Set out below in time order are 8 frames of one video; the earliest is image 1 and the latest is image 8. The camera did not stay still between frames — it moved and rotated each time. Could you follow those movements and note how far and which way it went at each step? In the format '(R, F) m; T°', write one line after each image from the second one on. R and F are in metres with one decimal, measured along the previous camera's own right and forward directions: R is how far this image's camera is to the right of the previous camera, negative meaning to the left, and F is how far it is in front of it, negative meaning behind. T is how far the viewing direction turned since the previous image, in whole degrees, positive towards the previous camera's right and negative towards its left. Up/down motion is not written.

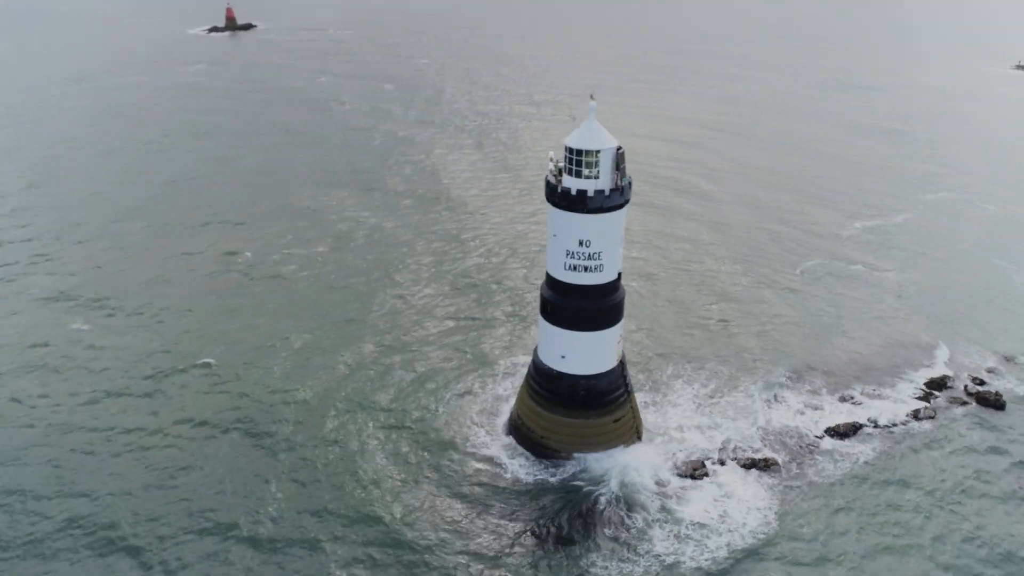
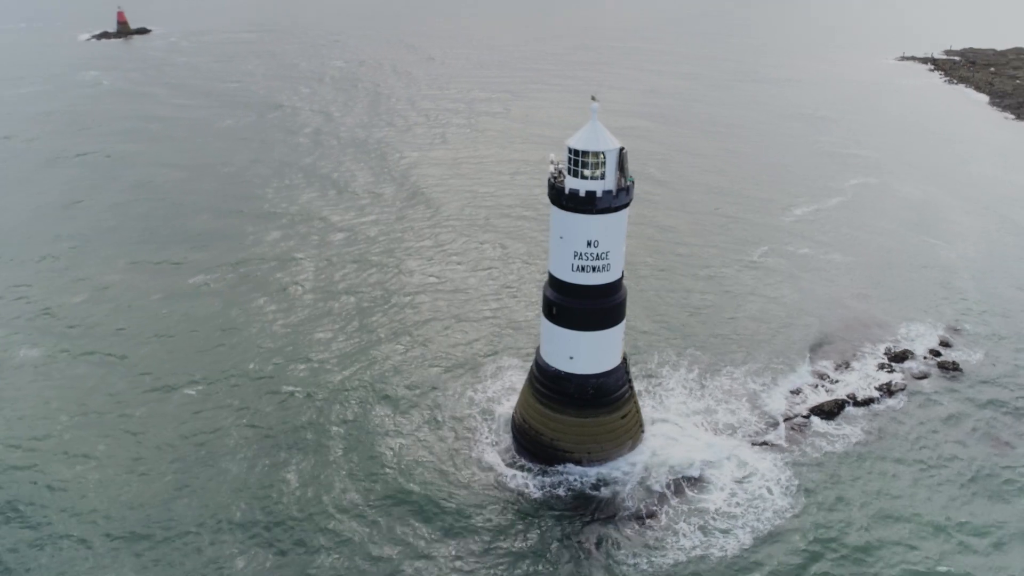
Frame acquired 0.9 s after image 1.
(-2.9, +0.3) m; +7°
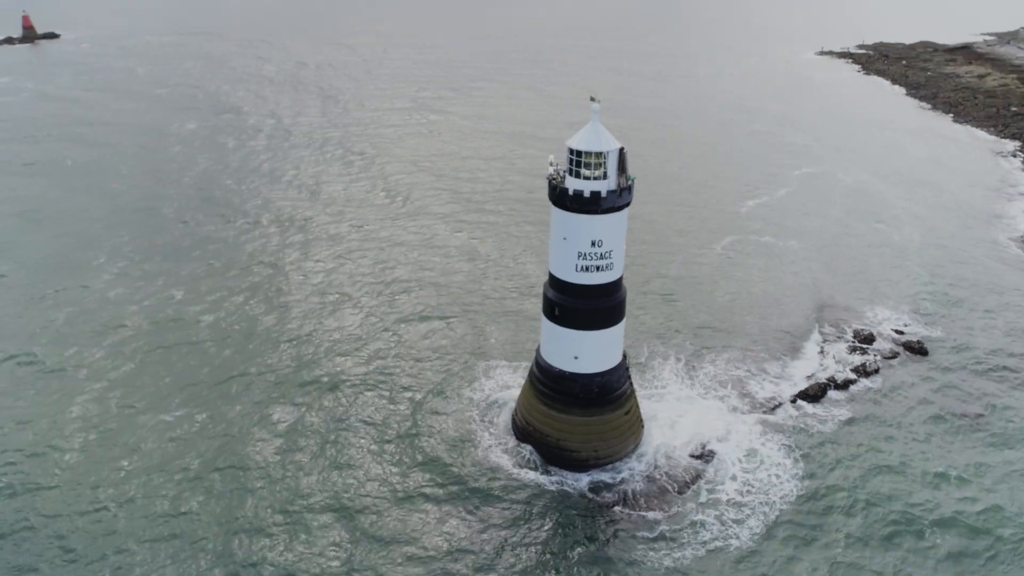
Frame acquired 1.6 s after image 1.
(-2.2, +0.2) m; +5°
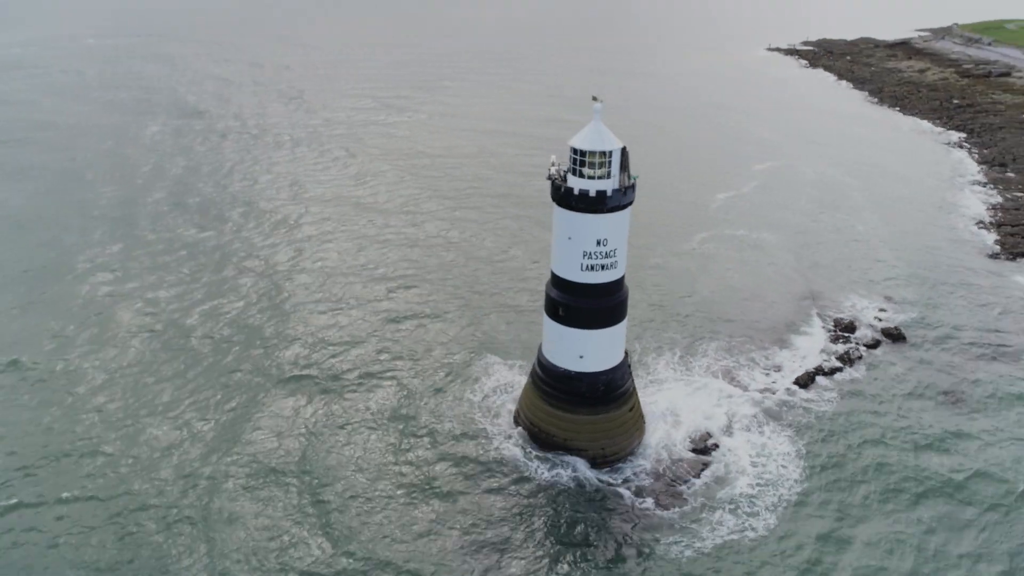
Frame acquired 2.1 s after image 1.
(-1.6, +0.2) m; +4°
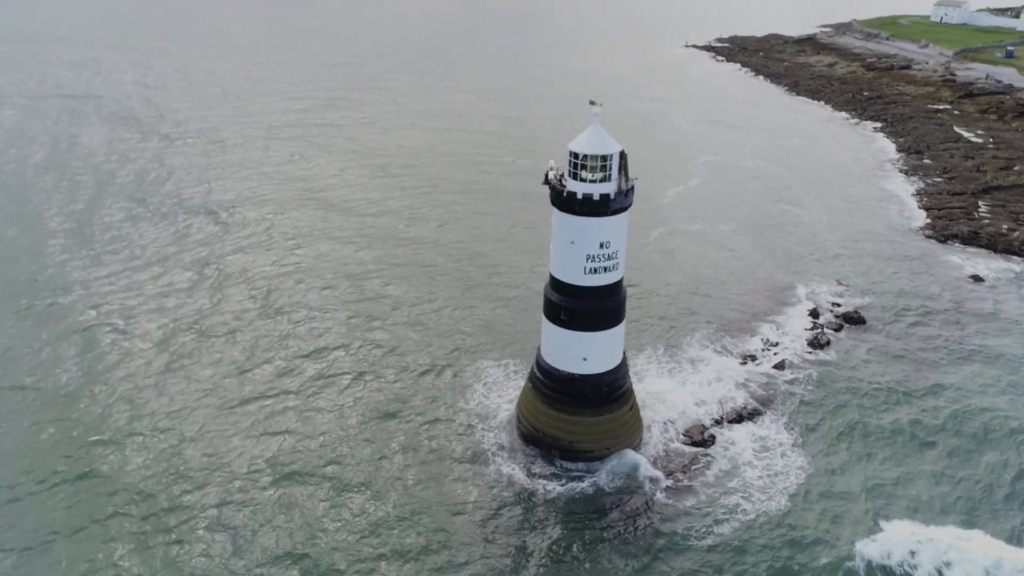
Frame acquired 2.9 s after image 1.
(-2.5, +0.3) m; +6°
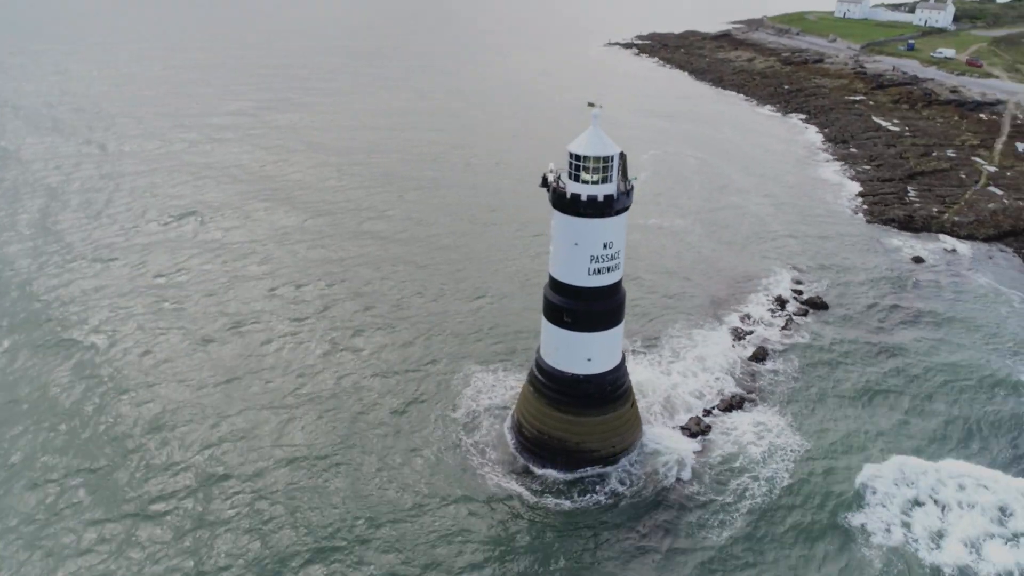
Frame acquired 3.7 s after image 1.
(-2.5, +0.3) m; +6°
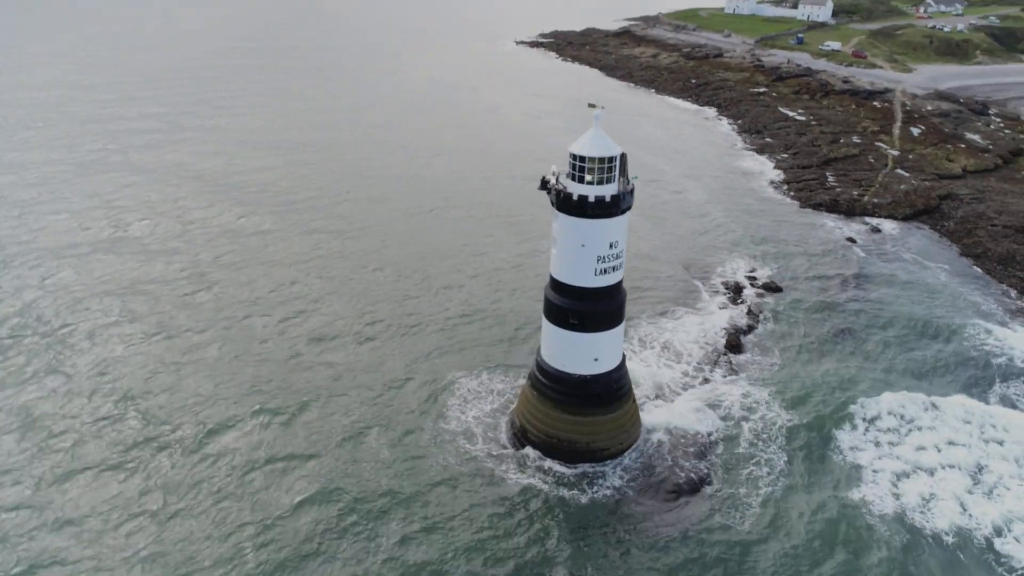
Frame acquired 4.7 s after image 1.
(-3.2, +0.5) m; +7°
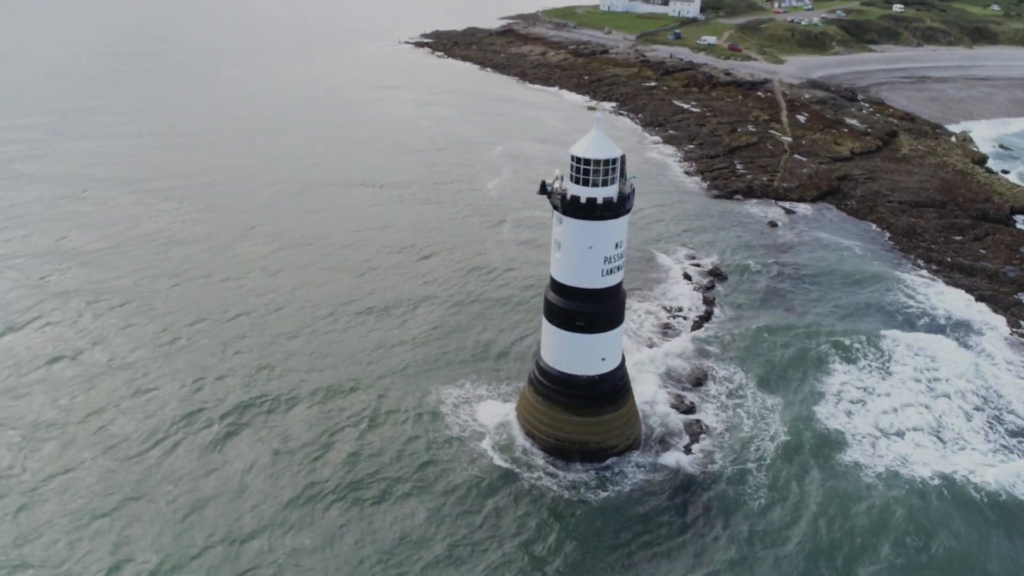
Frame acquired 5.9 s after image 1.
(-3.8, +0.6) m; +9°
